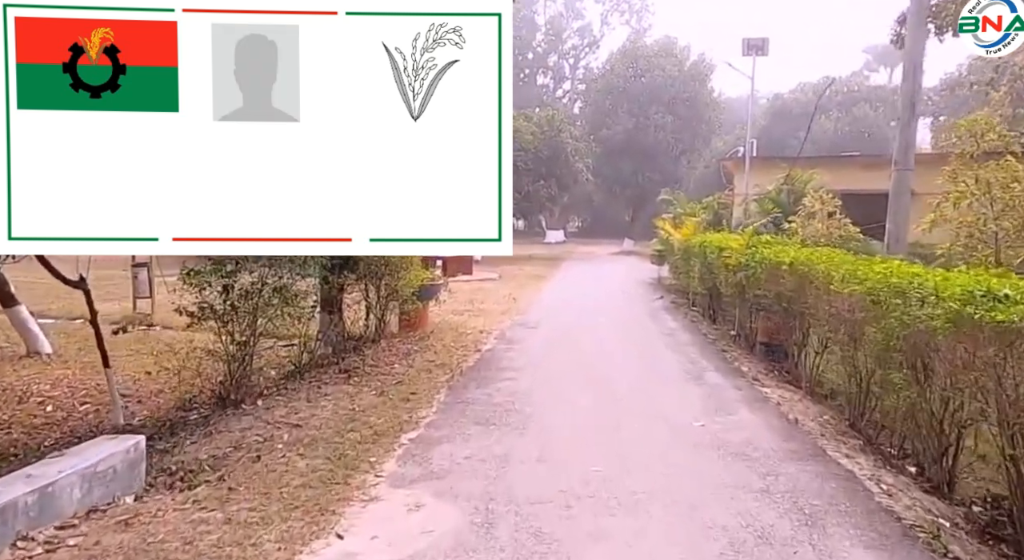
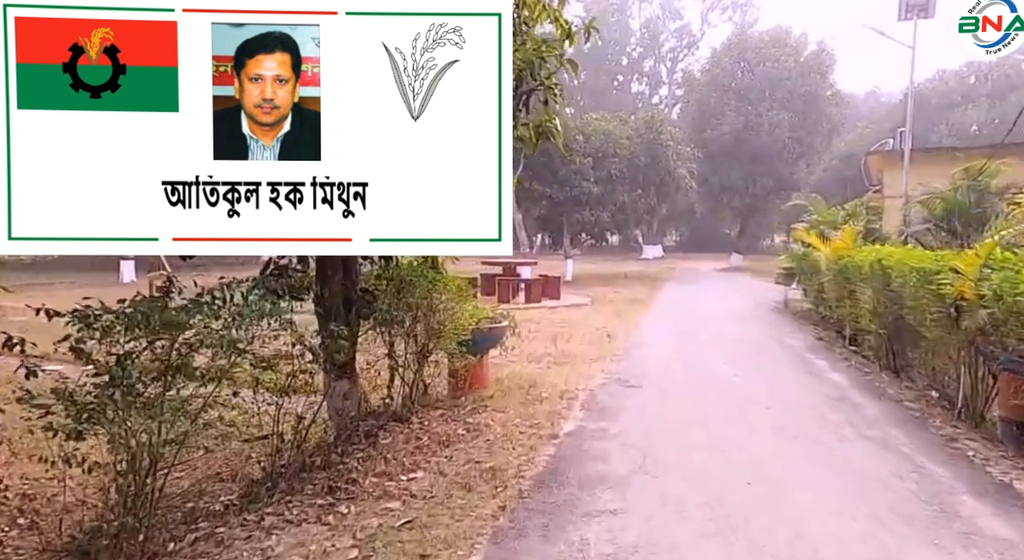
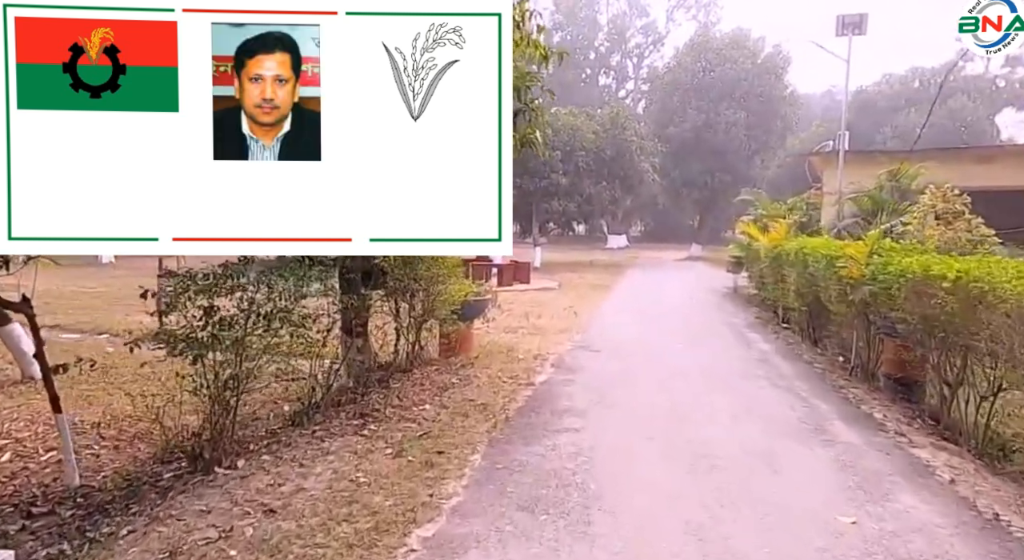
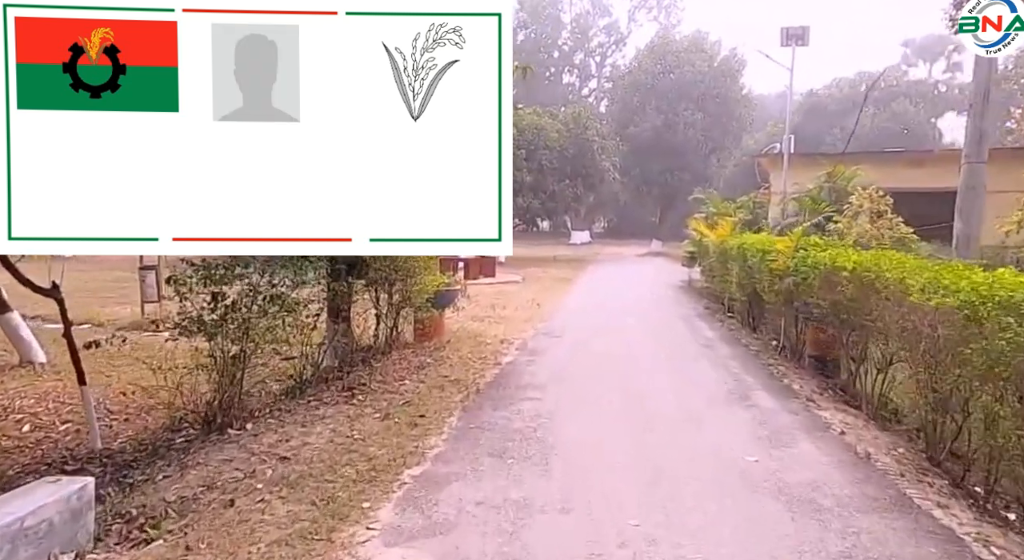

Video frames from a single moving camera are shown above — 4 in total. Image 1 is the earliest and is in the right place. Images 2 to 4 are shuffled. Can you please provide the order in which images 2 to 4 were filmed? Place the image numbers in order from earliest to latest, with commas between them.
4, 3, 2
